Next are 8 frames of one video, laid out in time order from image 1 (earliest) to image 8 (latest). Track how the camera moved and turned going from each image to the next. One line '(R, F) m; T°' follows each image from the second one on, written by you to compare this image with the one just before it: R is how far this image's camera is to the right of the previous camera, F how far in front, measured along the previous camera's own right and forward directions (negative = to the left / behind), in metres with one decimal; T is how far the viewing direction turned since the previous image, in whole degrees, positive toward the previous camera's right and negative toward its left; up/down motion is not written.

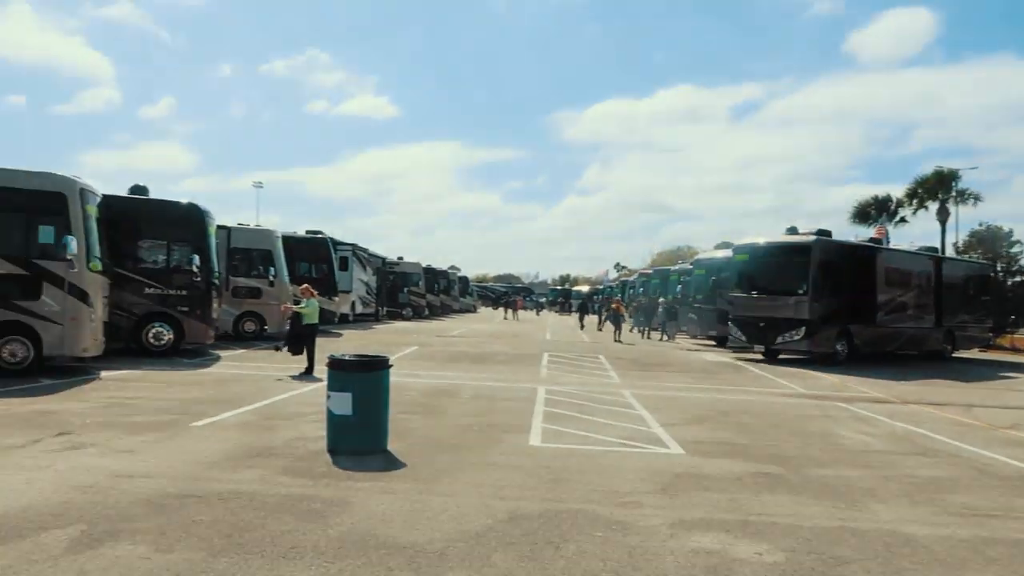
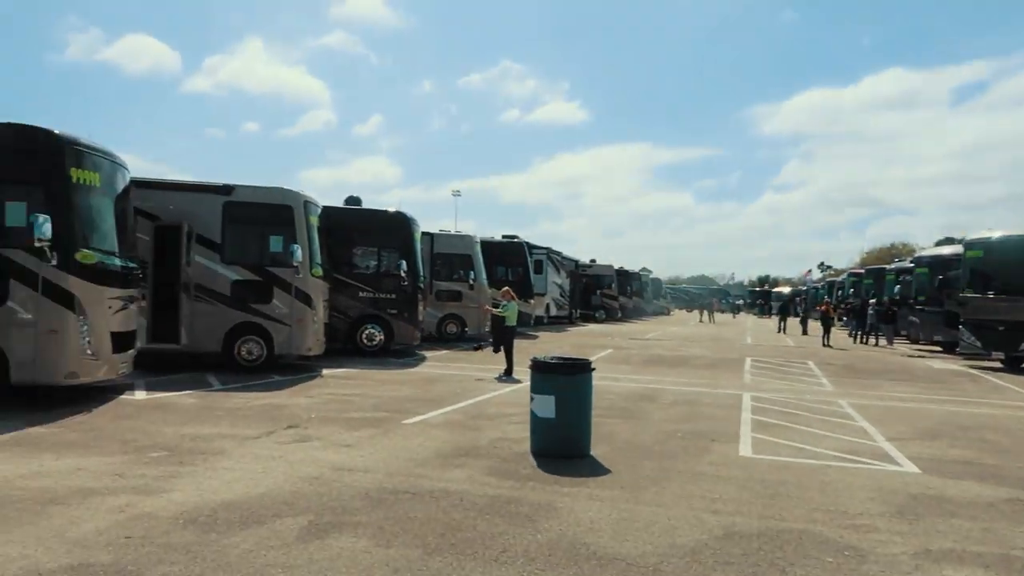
(-0.1, +0.2) m; -14°
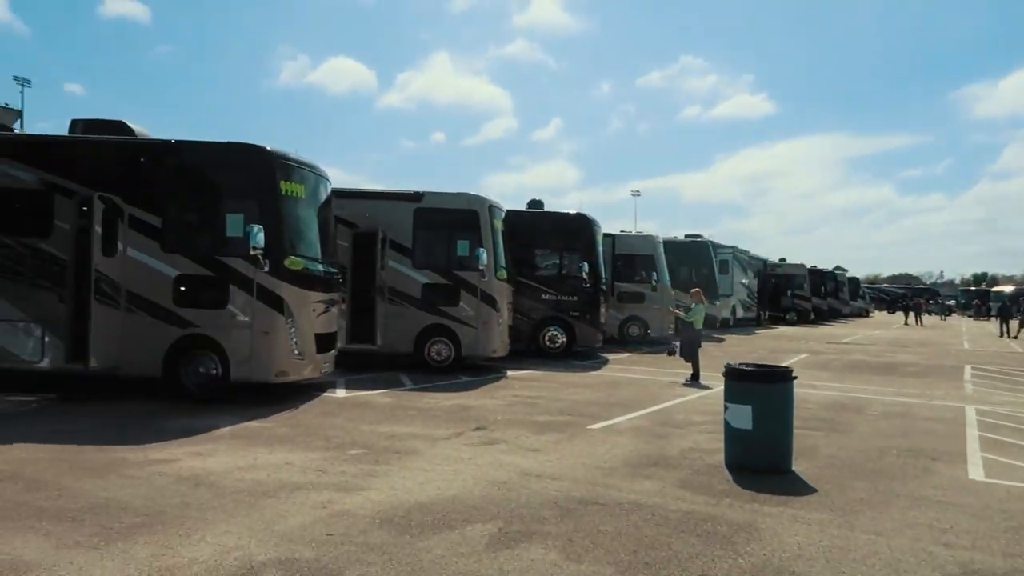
(-0.1, +0.2) m; -13°
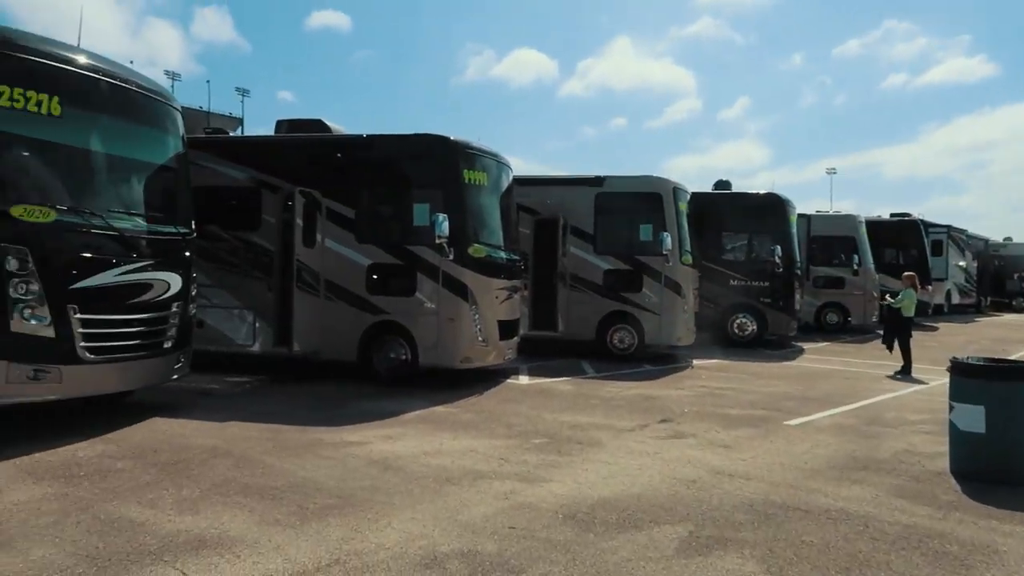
(0.0, +0.2) m; -13°
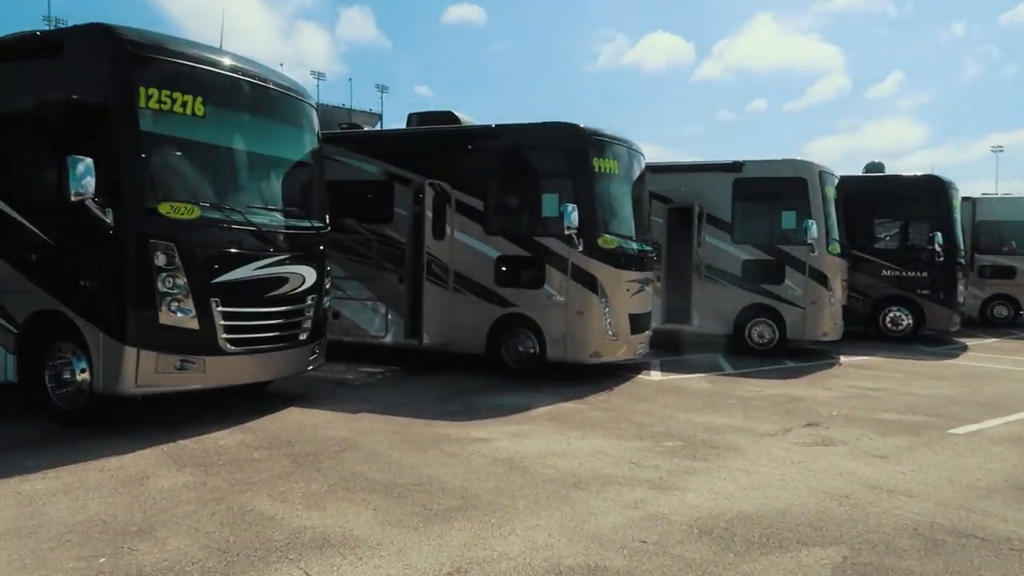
(0.0, +0.3) m; -10°
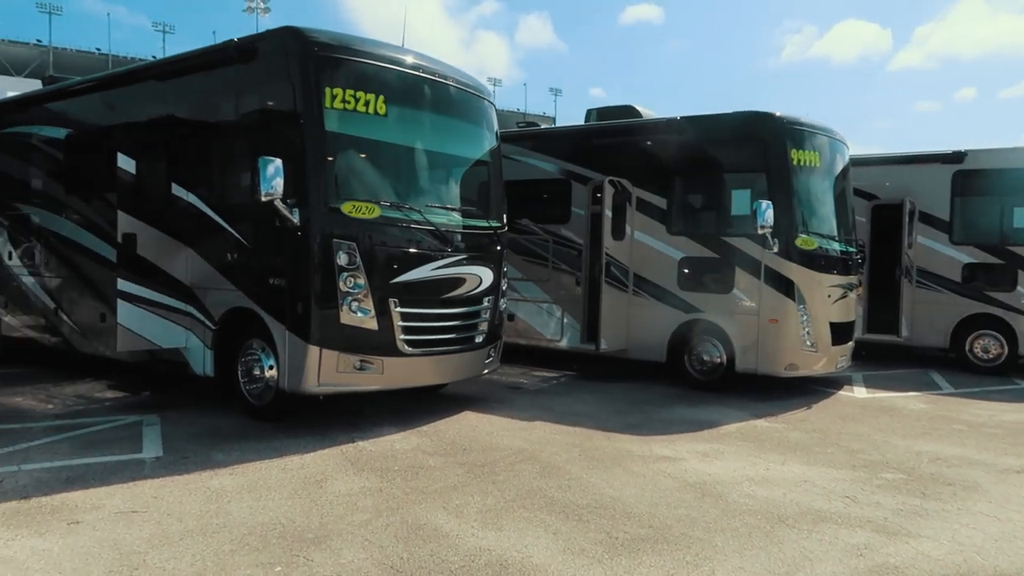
(-0.1, +0.4) m; -12°
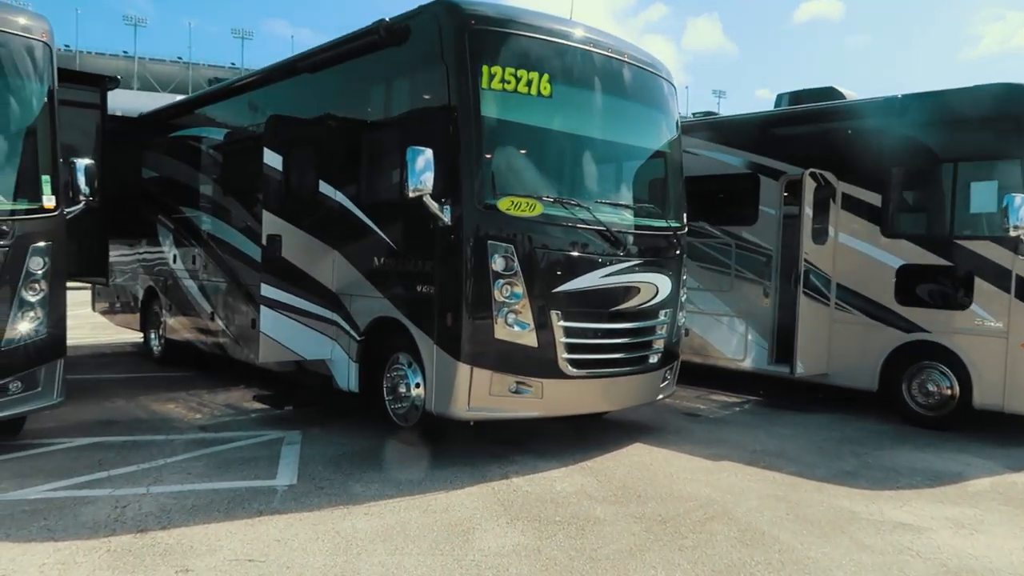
(-0.2, +1.0) m; -11°
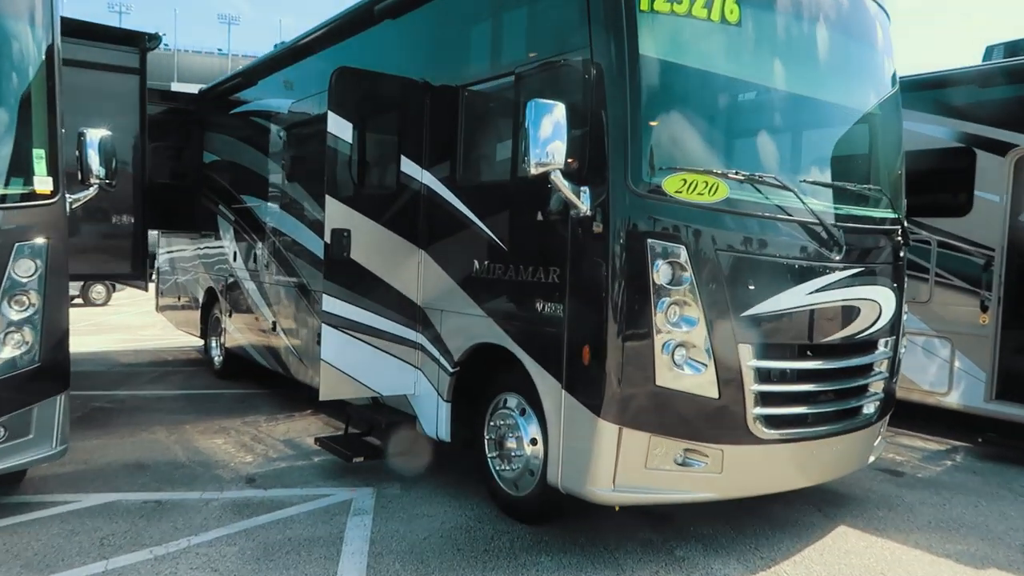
(-0.4, +1.7) m; -6°
